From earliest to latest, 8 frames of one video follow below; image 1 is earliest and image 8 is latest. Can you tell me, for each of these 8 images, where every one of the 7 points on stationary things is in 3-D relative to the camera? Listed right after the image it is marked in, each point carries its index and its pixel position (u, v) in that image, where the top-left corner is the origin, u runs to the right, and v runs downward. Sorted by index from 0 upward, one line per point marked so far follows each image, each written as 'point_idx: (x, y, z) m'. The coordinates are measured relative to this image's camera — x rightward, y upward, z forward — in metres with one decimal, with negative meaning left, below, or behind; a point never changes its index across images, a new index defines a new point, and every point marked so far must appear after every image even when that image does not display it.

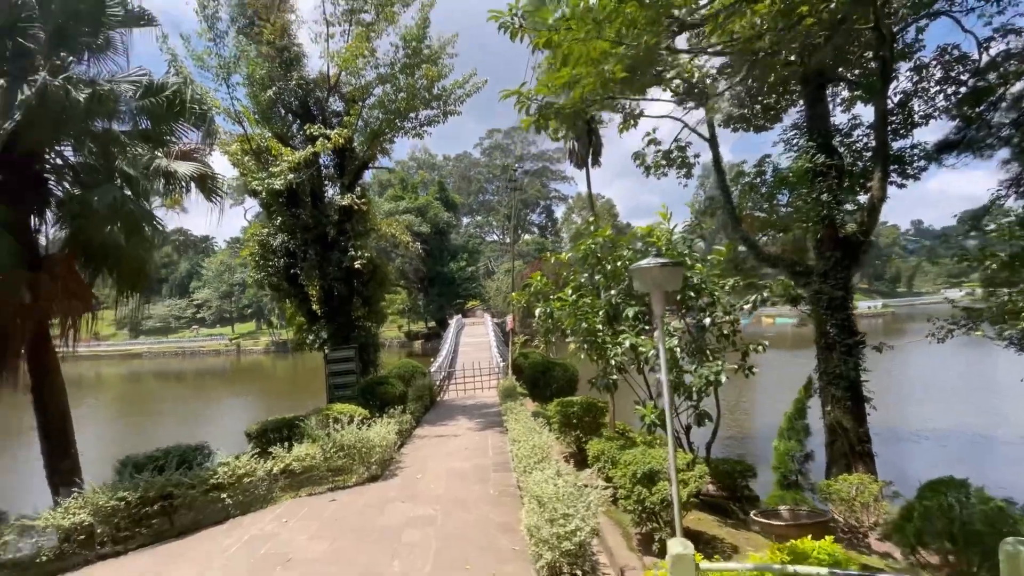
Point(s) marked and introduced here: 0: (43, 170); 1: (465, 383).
0: (-6.4, +1.5, +6.4) m
1: (-1.7, -3.3, +16.4) m
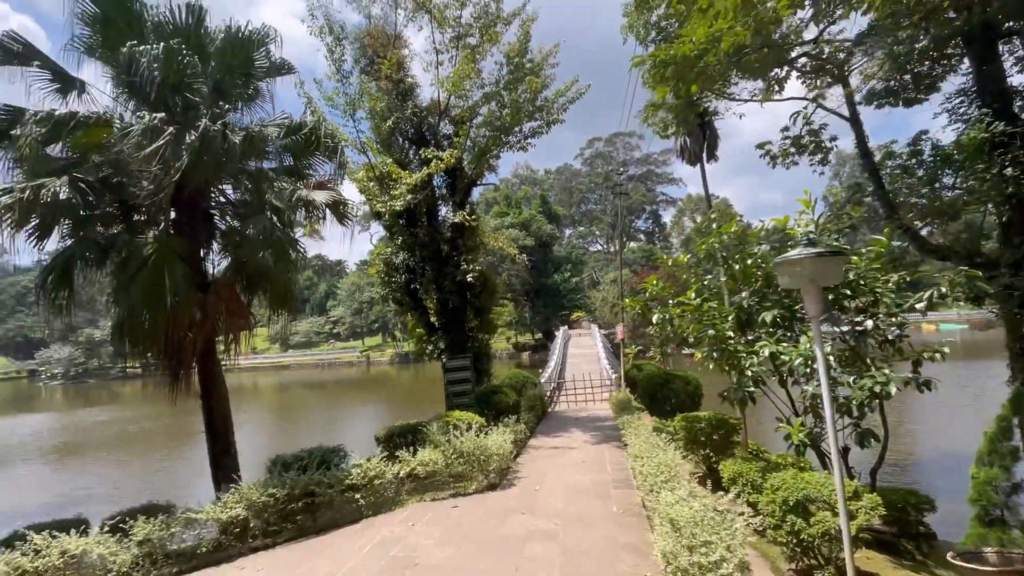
0: (-4.8, +1.2, +7.5) m
1: (+2.2, -3.7, +16.1) m
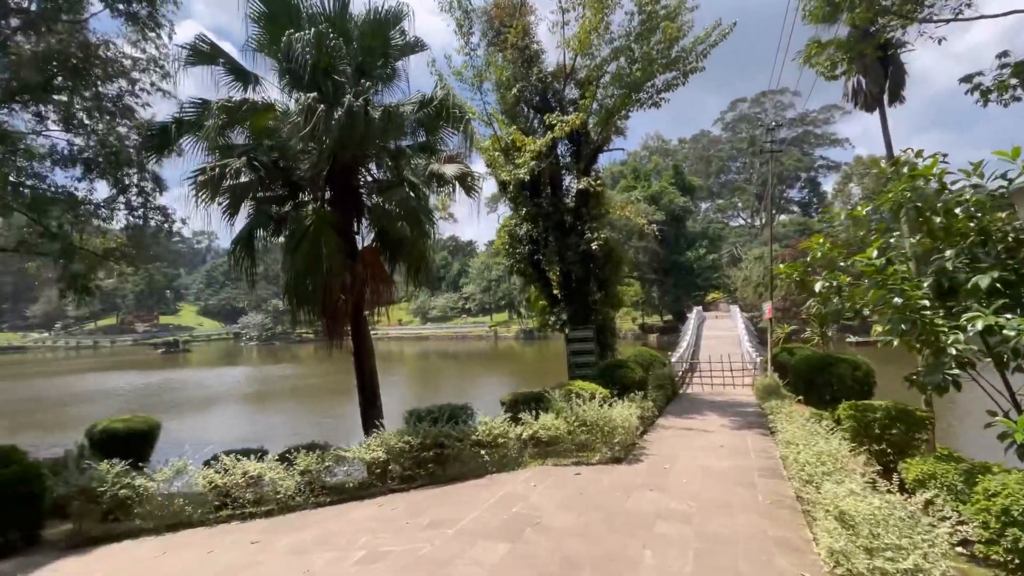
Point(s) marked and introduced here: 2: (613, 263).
0: (-2.7, +1.8, +8.2) m
1: (+6.3, -2.8, +14.9) m
2: (+2.4, +0.6, +11.0) m
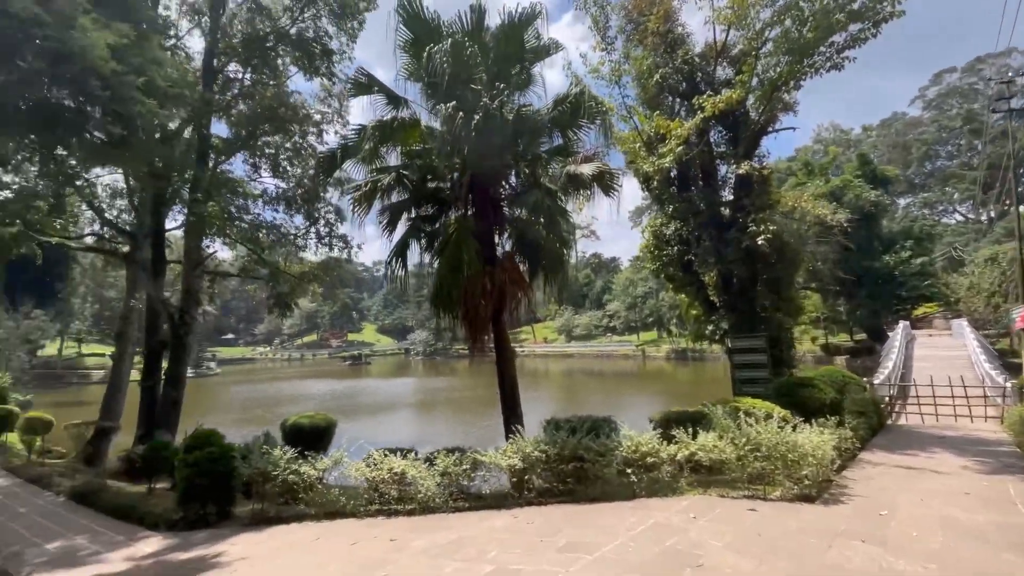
0: (-0.3, +1.6, +8.3) m
1: (+10.4, -2.9, +11.6) m
2: (+5.4, +0.5, +9.3) m
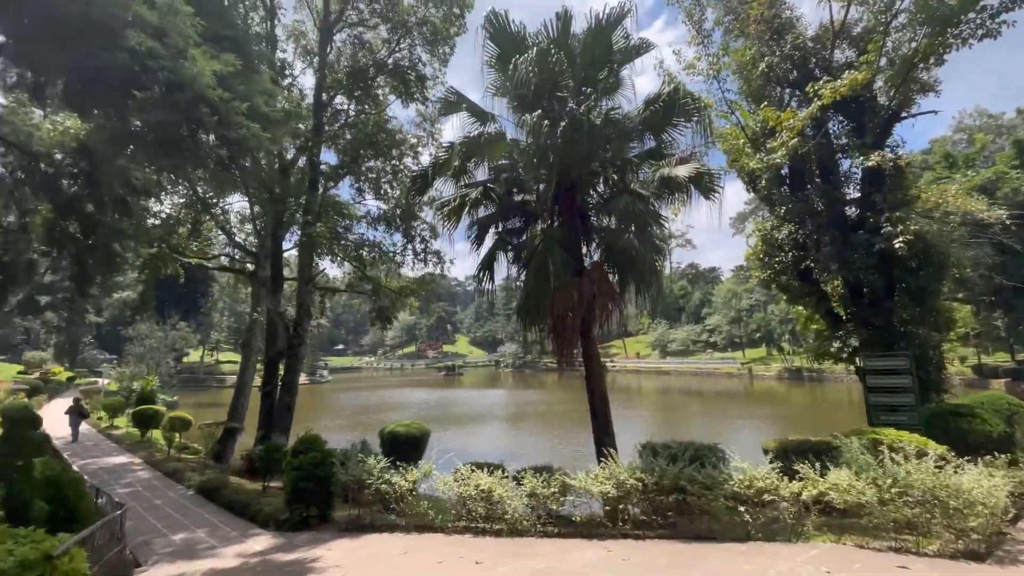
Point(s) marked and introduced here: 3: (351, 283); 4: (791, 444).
0: (+1.2, +1.4, +8.0) m
1: (+12.4, -3.1, +9.1) m
2: (+7.0, +0.3, +7.9) m
3: (-5.3, +0.2, +15.5) m
4: (+3.7, -2.0, +6.2) m
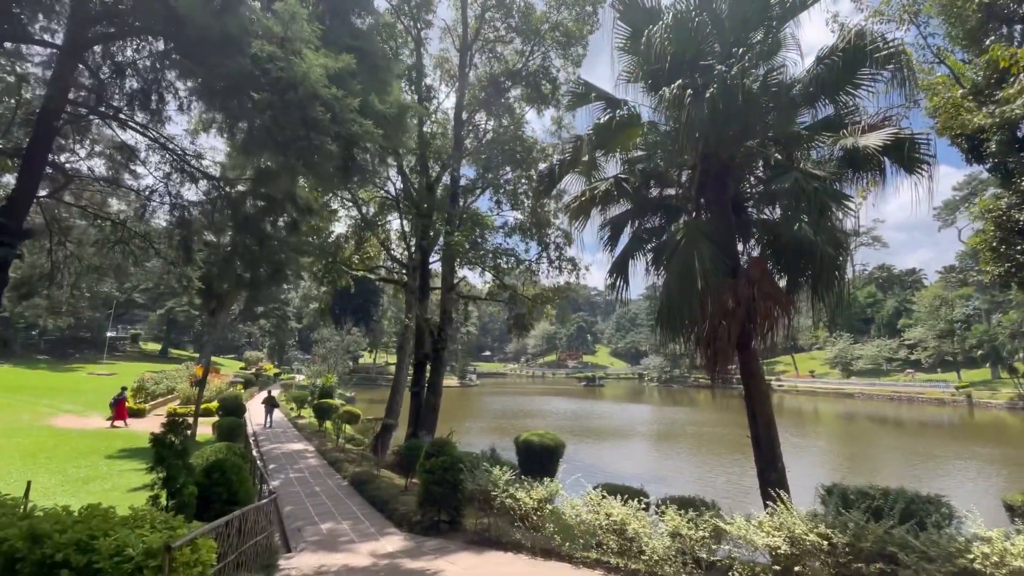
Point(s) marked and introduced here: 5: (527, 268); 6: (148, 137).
0: (+3.3, +1.4, +6.8) m
1: (+14.4, -3.0, +4.5) m
2: (+8.8, +0.4, +5.0) m
3: (-0.7, -0.1, +15.9) m
4: (+5.2, -2.0, +4.3) m
5: (+0.5, +0.6, +15.0) m
6: (-5.2, +2.2, +6.7) m
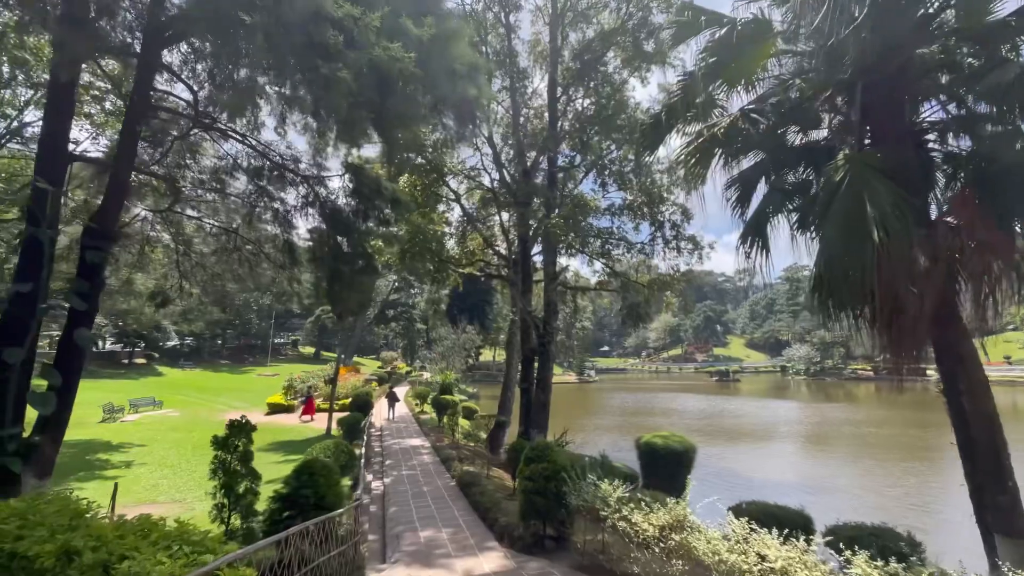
0: (+4.4, +1.9, +5.0) m
1: (+14.8, -1.9, 0.0) m
2: (+9.3, +1.2, +1.8) m
3: (+2.8, +0.3, +14.7) m
4: (+5.8, -1.4, +2.1) m
5: (+3.7, +1.0, +13.6) m
6: (-3.9, +2.1, +6.9) m
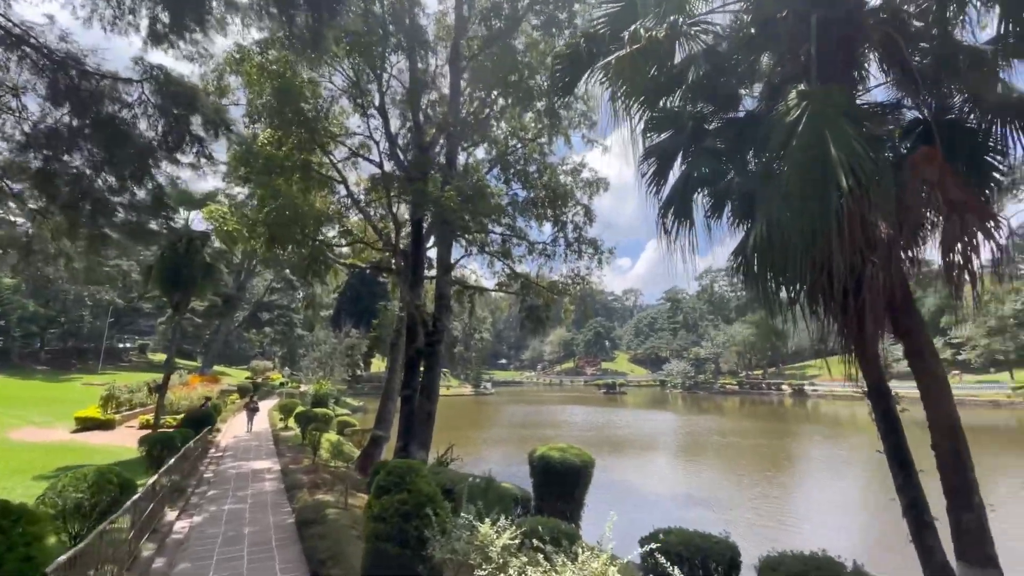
0: (+3.3, +2.0, +4.4) m
1: (+14.4, -2.1, +1.6) m
2: (+8.8, +1.2, +2.3) m
3: (-0.4, +0.3, +13.5) m
4: (+5.2, -1.3, +1.8) m
5: (+0.7, +1.0, +12.6) m
6: (-5.2, +2.7, +4.5) m
